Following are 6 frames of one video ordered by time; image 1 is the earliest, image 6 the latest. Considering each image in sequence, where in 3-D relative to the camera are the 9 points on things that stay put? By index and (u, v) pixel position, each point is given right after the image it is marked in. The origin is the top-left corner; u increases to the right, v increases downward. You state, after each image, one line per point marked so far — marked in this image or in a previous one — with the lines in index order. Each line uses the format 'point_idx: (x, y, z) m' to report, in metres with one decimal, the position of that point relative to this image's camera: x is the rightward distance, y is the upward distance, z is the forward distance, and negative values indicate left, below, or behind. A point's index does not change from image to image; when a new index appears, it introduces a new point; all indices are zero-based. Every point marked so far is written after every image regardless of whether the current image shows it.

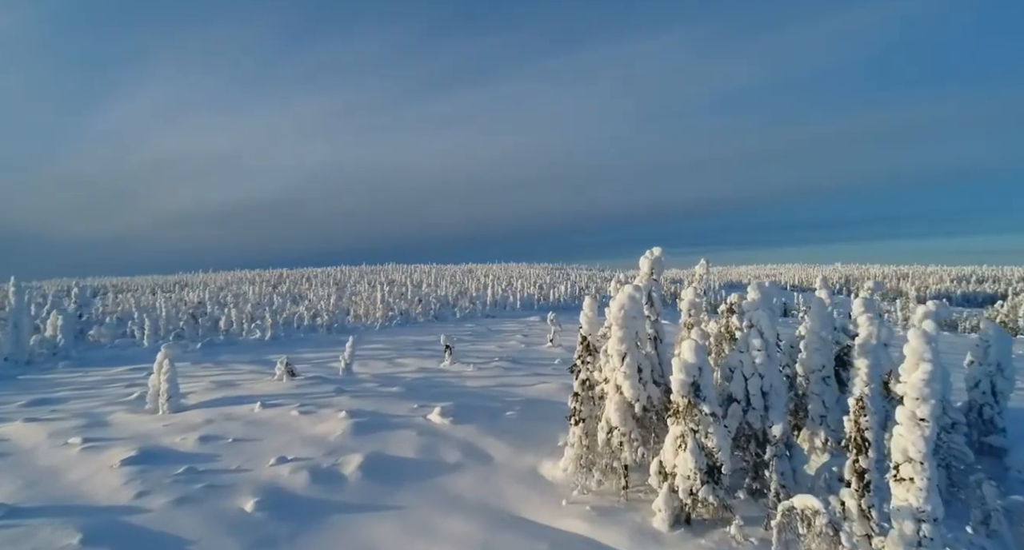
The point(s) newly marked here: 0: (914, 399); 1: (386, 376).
0: (+4.3, -1.3, +6.5) m
1: (-3.9, -3.1, +18.9) m
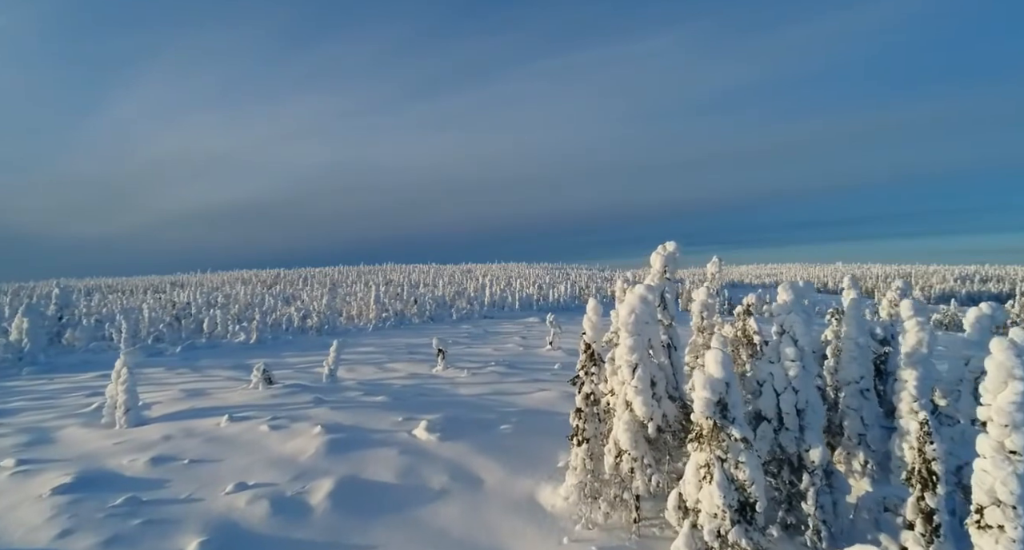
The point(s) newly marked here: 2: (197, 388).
0: (+4.1, -1.3, +5.2) m
1: (-4.0, -3.1, +17.6) m
2: (-8.2, -3.0, +16.0) m
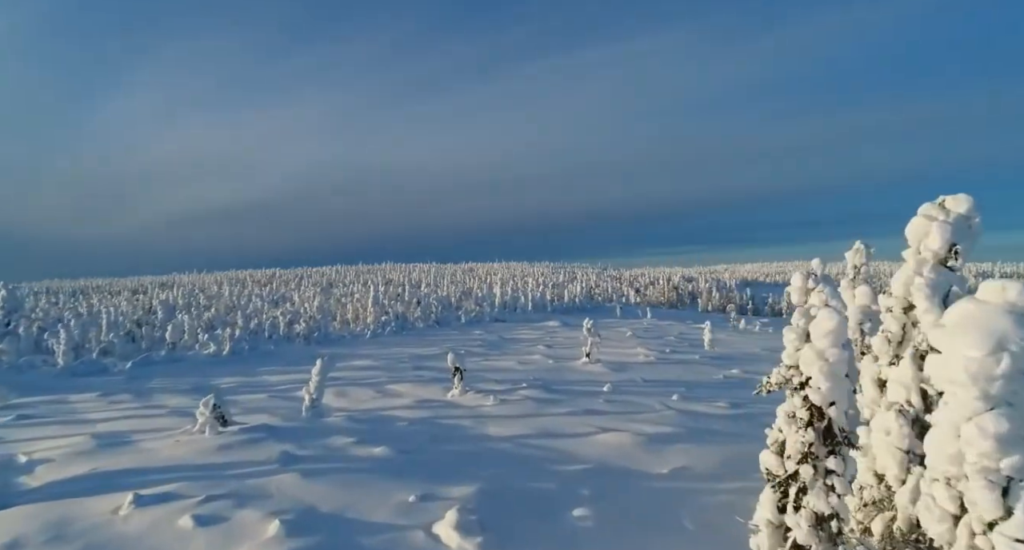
0: (+5.1, -1.2, +0.5) m
1: (-3.1, -3.0, +13.0) m
2: (-7.2, -2.9, +11.3) m
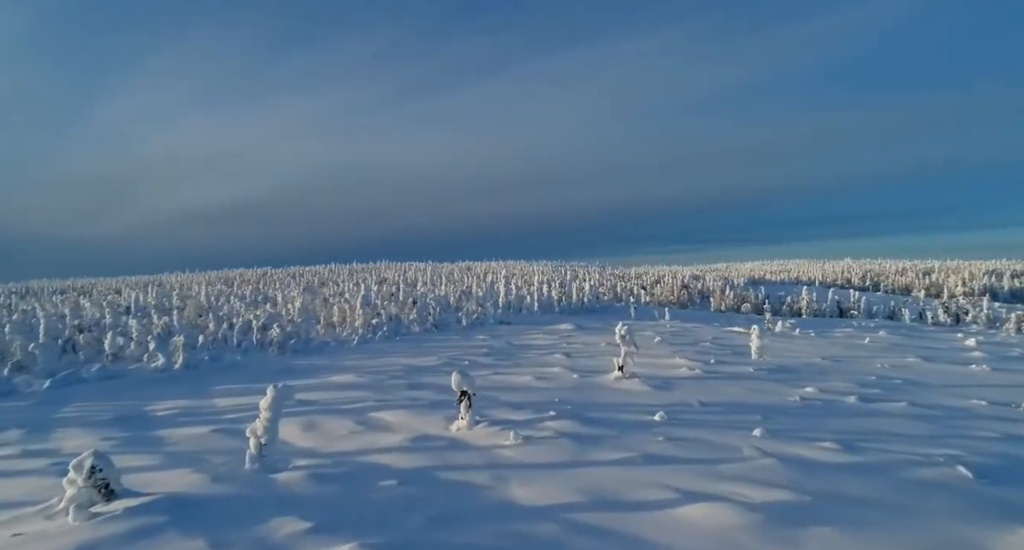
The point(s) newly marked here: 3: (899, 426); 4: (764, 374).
0: (+5.7, -1.1, -3.4) m
1: (-2.6, -2.9, +9.0) m
2: (-6.7, -2.8, +7.4) m
3: (+7.7, -3.0, +12.2) m
4: (+7.4, -2.9, +18.1) m
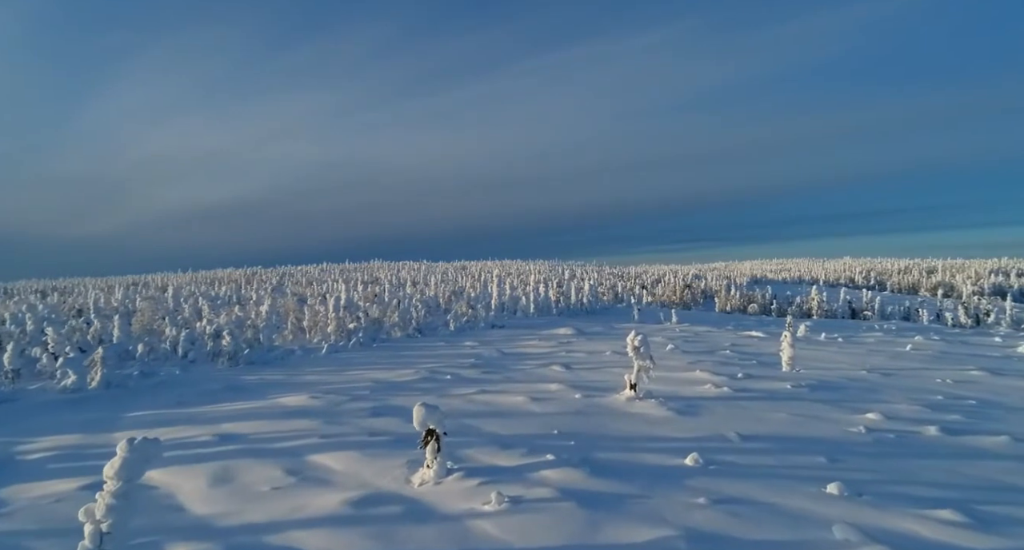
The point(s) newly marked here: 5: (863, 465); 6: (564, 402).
0: (+5.5, -1.0, -6.5) m
1: (-2.8, -2.9, +5.9) m
2: (-6.9, -2.7, +4.2) m
3: (+7.5, -3.0, +9.0) m
4: (+7.2, -2.9, +14.9) m
5: (+5.6, -3.0, +9.7) m
6: (+1.2, -3.0, +14.2) m
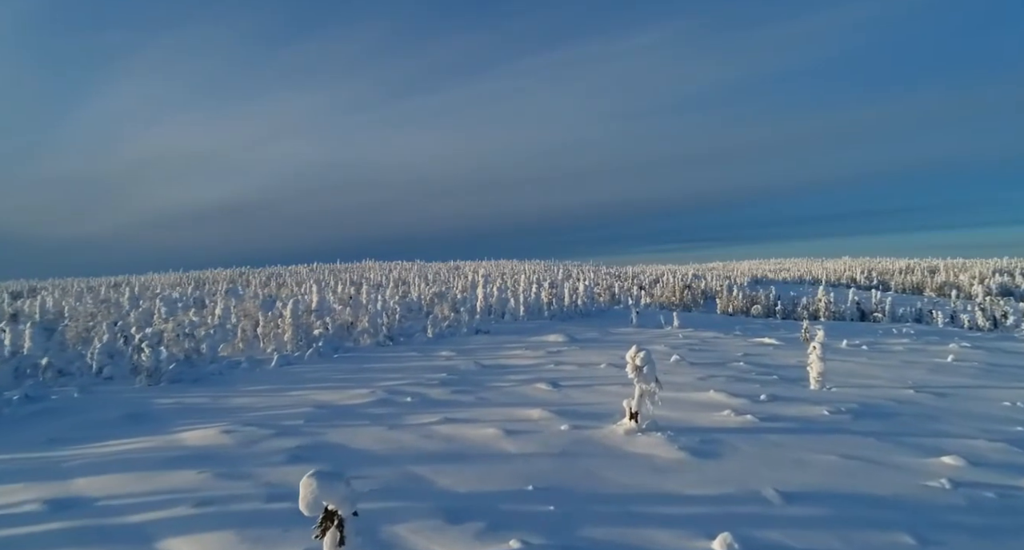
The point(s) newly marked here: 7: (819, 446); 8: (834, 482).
0: (+5.0, -1.0, -9.6) m
1: (-3.3, -2.9, +2.8) m
2: (-7.5, -2.7, +1.1) m
3: (+6.9, -2.9, +6.0) m
4: (+6.6, -2.9, +11.9) m
5: (+5.0, -3.0, +6.7) m
6: (+0.6, -3.0, +11.2) m
7: (+5.3, -2.9, +10.6) m
8: (+4.6, -3.0, +8.8) m
